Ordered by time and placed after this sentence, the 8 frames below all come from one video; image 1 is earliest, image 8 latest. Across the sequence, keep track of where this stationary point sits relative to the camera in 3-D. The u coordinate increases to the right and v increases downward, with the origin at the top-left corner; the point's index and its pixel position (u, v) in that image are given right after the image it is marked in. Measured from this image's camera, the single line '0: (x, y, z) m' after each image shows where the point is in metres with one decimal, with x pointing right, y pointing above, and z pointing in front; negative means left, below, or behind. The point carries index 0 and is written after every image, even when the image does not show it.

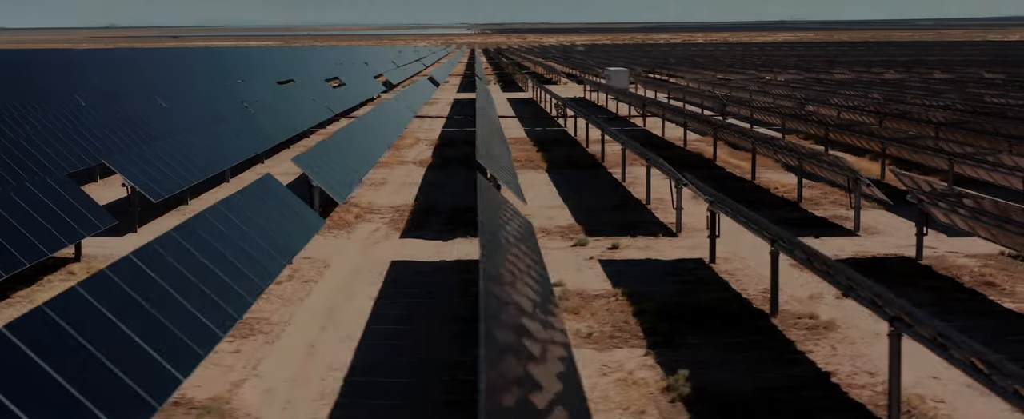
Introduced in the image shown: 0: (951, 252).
0: (+5.6, -0.5, +14.8) m
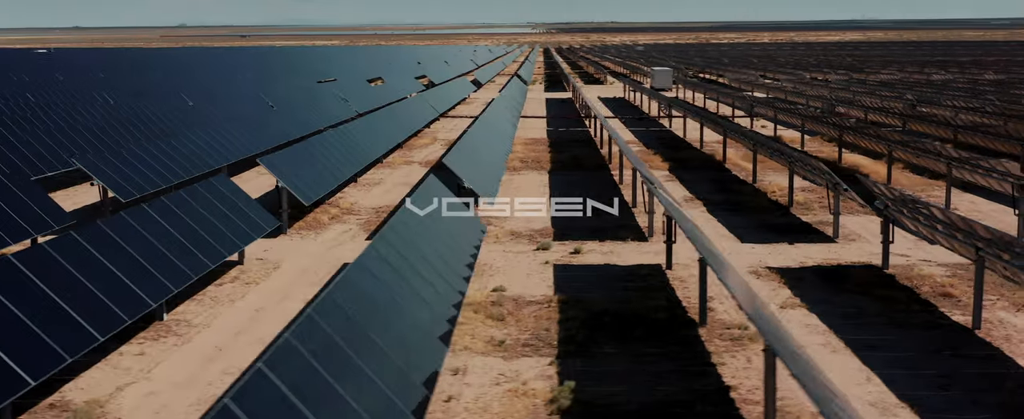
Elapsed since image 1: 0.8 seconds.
0: (+5.0, -0.6, +14.3) m
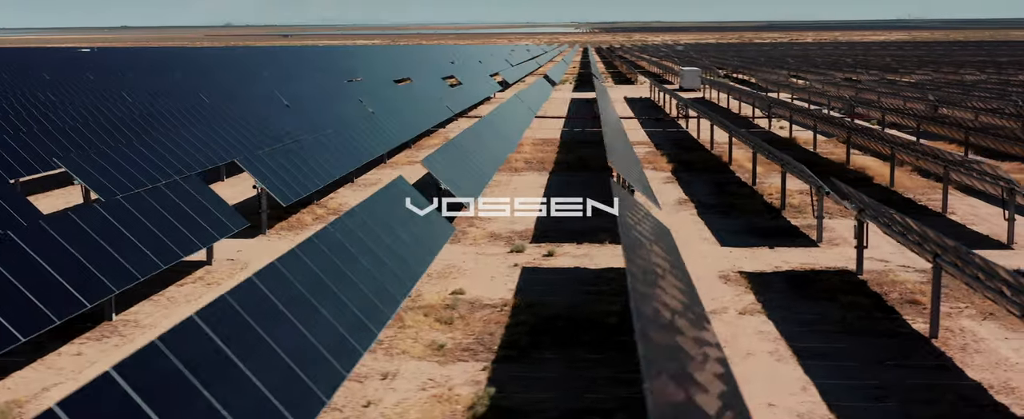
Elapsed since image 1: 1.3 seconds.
0: (+4.7, -0.7, +13.9) m
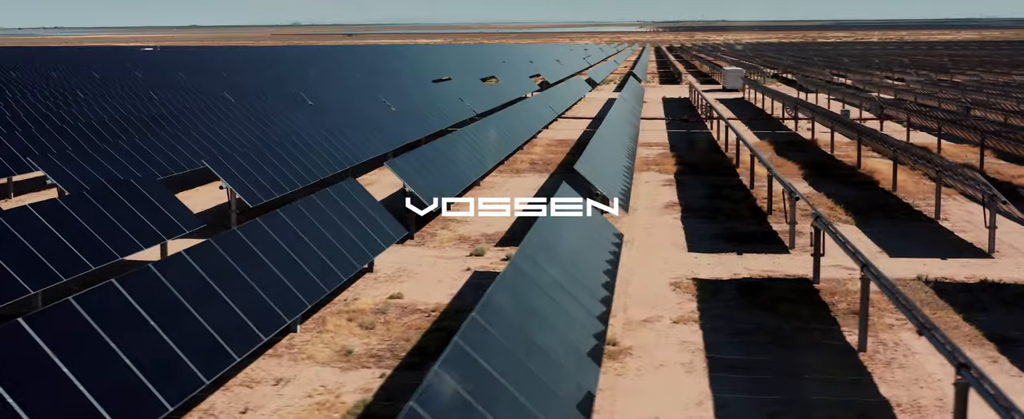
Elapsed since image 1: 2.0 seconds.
0: (+4.1, -0.8, +13.5) m
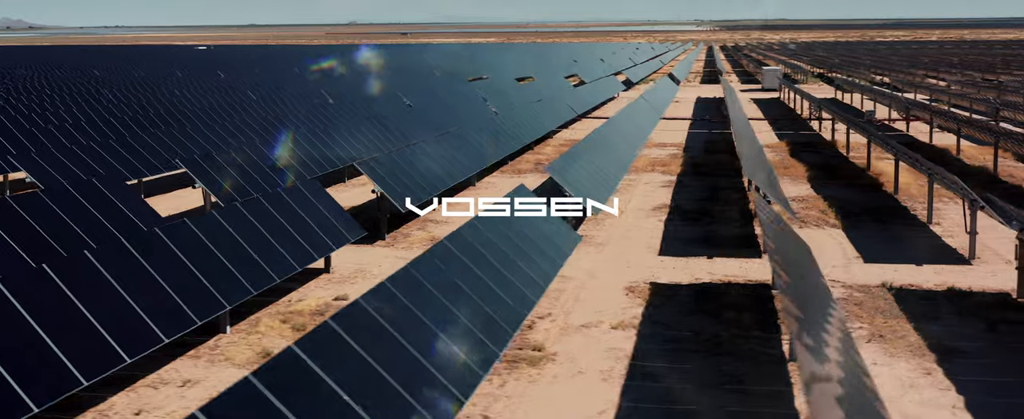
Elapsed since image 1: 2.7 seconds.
0: (+3.6, -0.8, +13.1) m
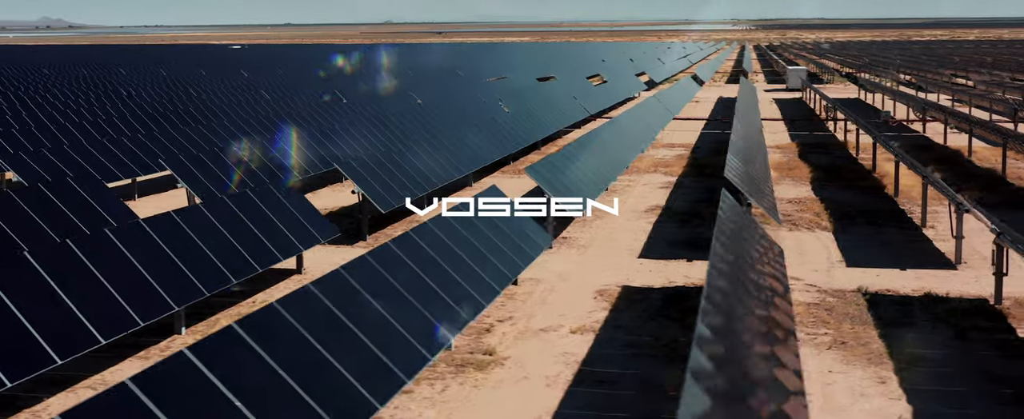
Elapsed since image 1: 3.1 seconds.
0: (+3.2, -0.8, +12.9) m
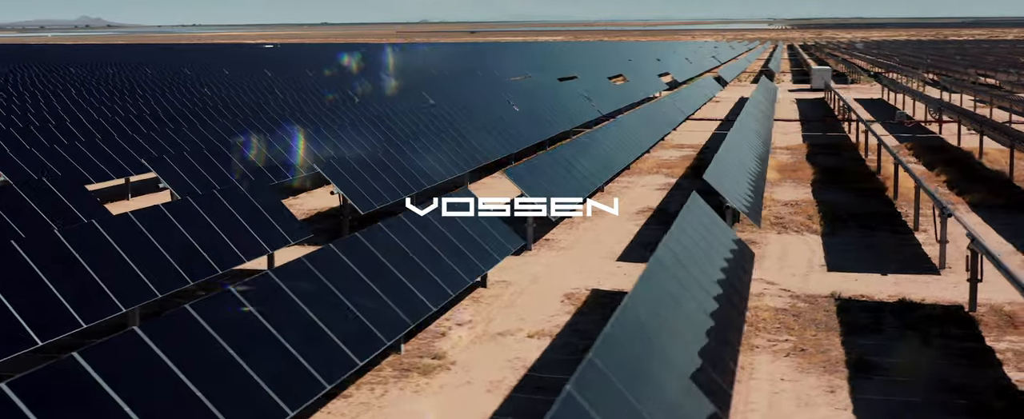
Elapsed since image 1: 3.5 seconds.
0: (+2.9, -0.9, +12.7) m
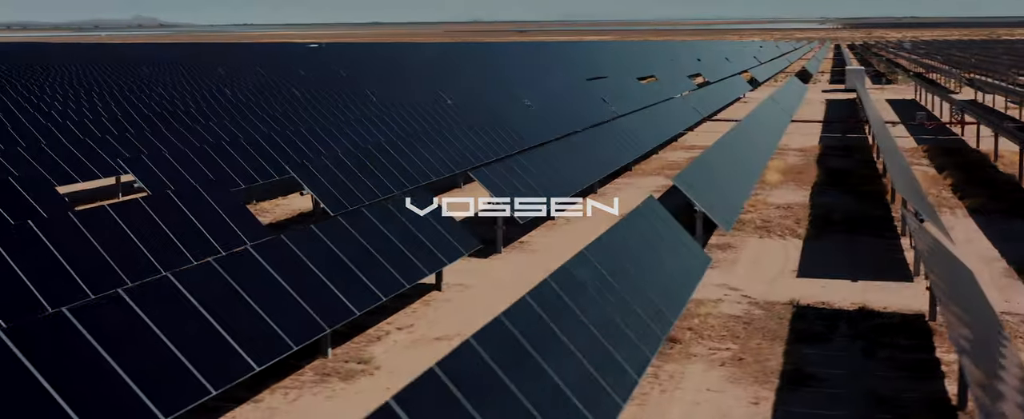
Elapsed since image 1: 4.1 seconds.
0: (+2.4, -0.9, +12.4) m
